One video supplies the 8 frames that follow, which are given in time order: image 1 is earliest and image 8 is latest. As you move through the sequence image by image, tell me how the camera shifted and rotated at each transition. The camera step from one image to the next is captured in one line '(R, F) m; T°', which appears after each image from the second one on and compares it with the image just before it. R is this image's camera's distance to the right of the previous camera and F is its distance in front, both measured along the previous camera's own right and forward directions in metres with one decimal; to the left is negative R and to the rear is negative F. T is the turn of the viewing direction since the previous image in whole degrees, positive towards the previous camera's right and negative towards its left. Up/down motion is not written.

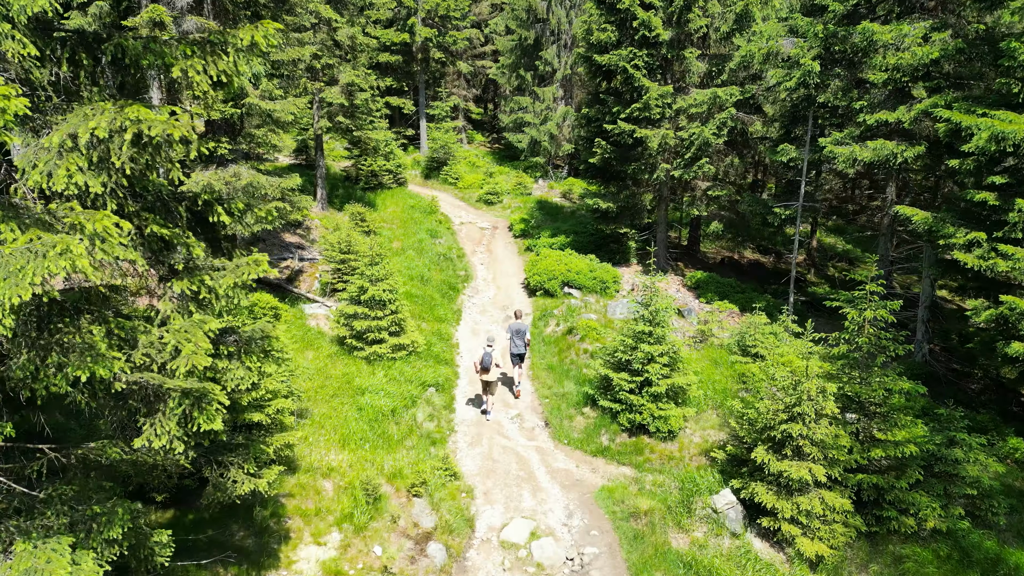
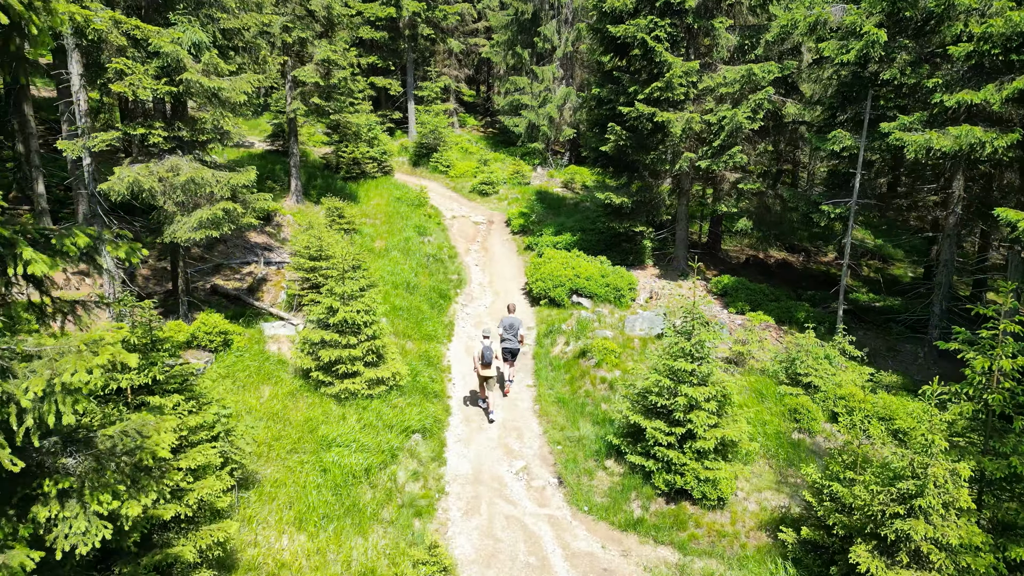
(-0.2, +2.3) m; +1°
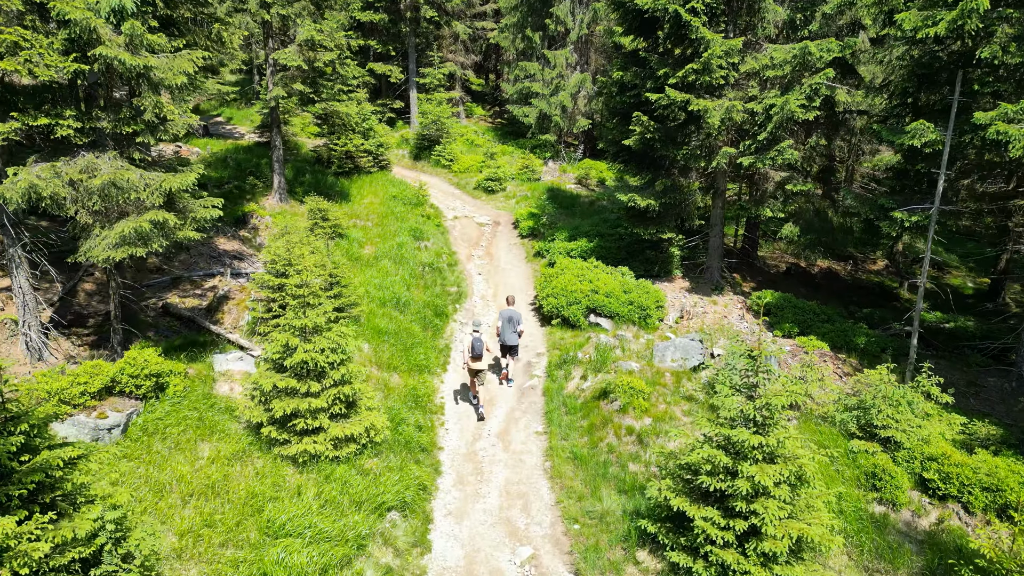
(+0.1, +2.1) m; -1°
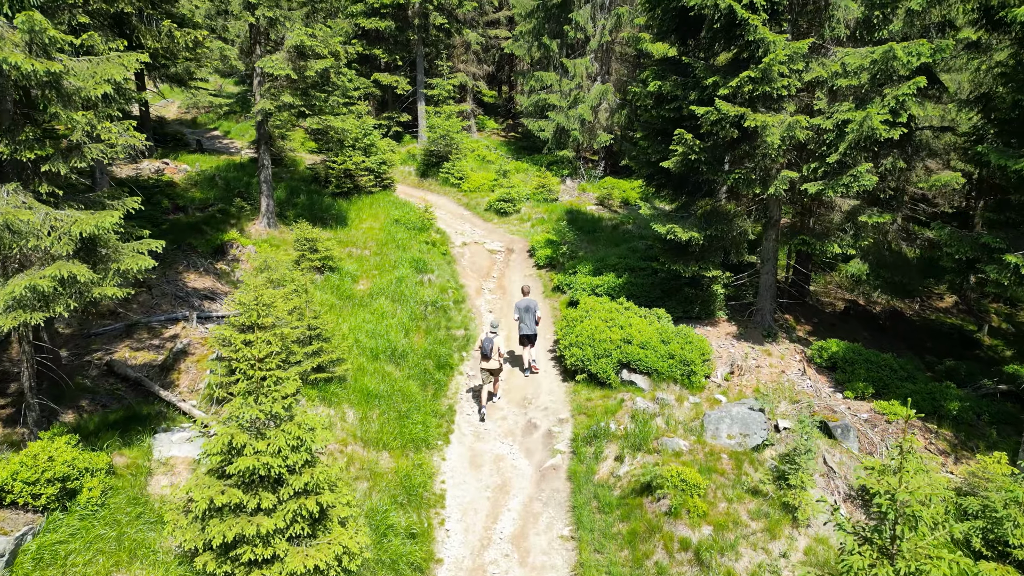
(-0.1, +2.0) m; -1°
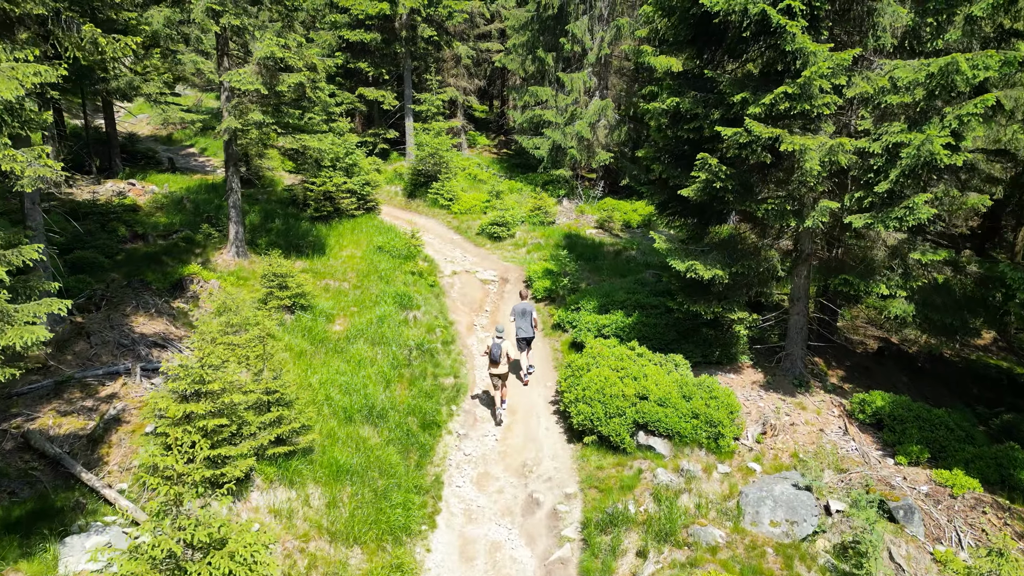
(-0.1, +1.4) m; +1°
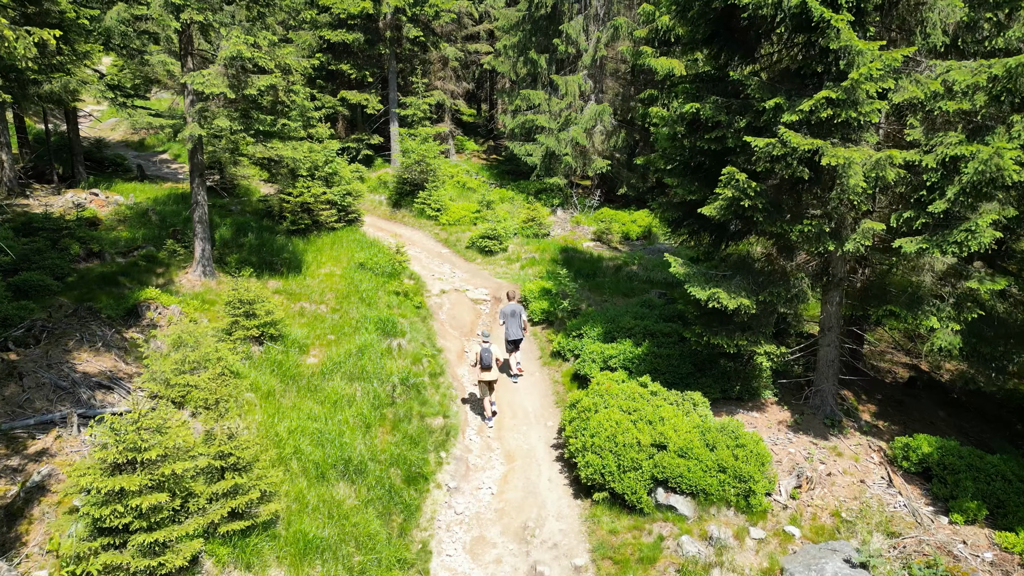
(-0.1, +1.2) m; +1°
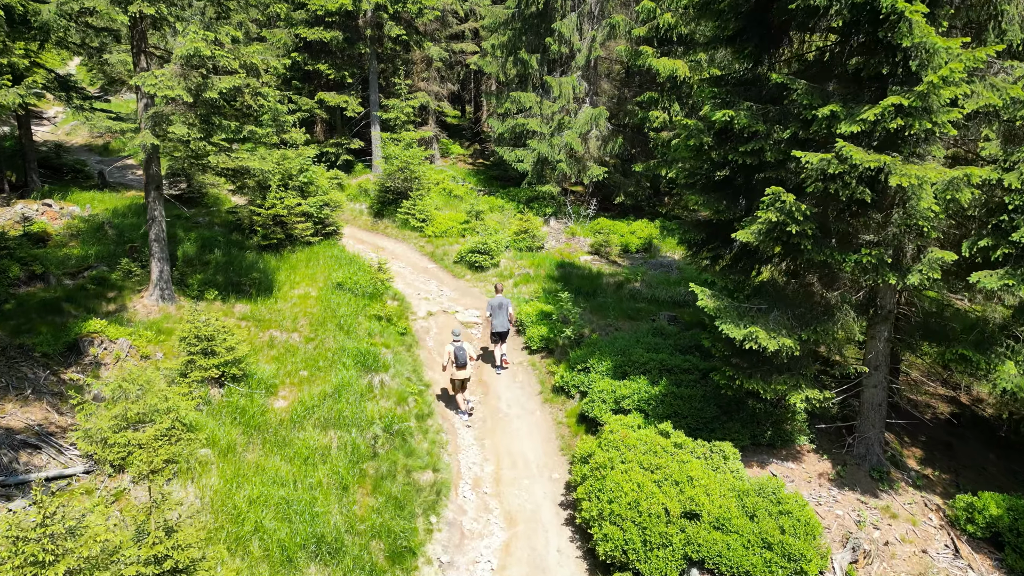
(-0.2, +1.3) m; +1°
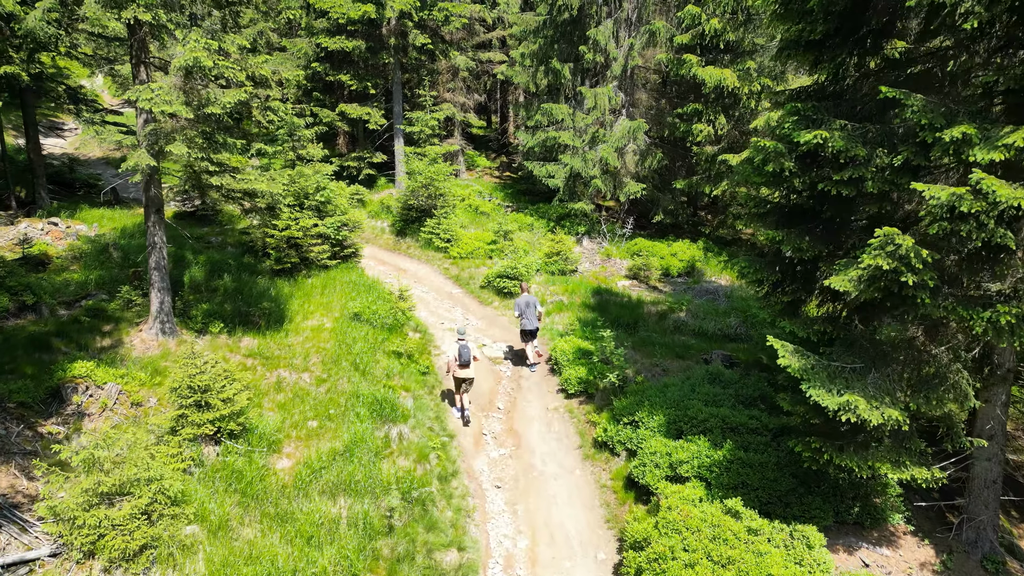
(-0.2, +1.2) m; -2°
